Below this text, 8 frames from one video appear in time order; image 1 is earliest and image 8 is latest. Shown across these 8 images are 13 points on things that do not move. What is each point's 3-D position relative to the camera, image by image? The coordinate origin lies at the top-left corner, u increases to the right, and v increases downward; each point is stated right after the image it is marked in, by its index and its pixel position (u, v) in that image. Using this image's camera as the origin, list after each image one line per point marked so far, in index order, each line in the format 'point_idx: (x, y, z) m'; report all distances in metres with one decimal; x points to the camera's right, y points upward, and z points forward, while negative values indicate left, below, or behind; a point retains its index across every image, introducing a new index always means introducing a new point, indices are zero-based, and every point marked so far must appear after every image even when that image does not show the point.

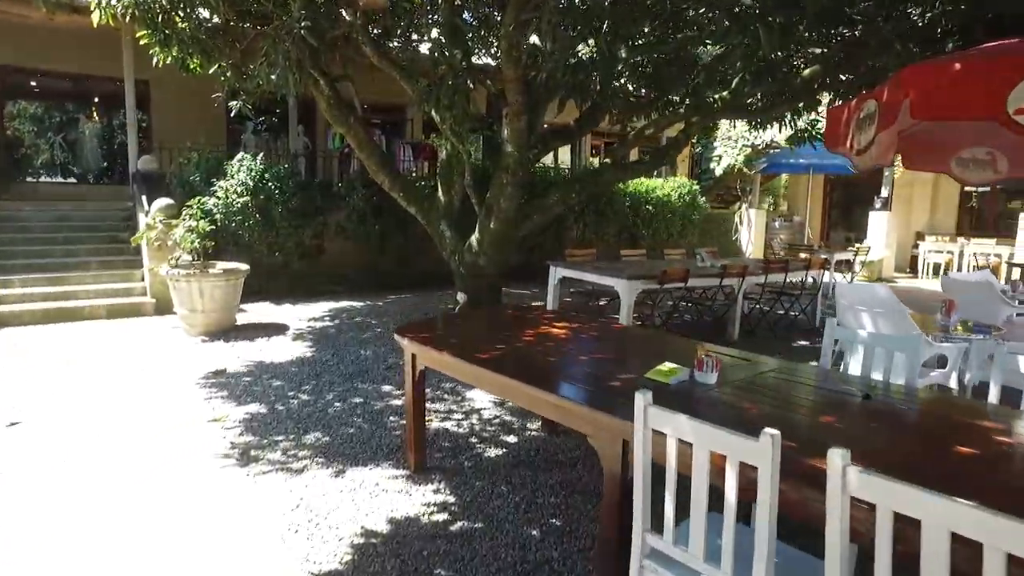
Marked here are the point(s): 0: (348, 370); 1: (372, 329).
0: (-1.3, -0.6, +5.1) m
1: (-1.4, -0.4, +6.7) m
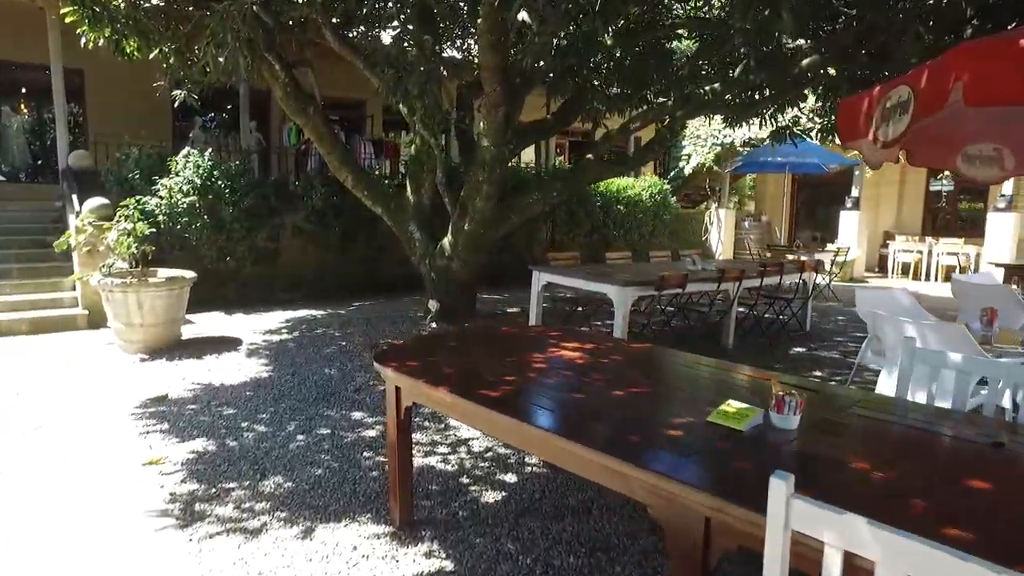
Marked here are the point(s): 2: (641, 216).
0: (-1.4, -0.7, +4.5) m
1: (-1.6, -0.5, +6.0) m
2: (+2.9, +1.6, +14.8) m
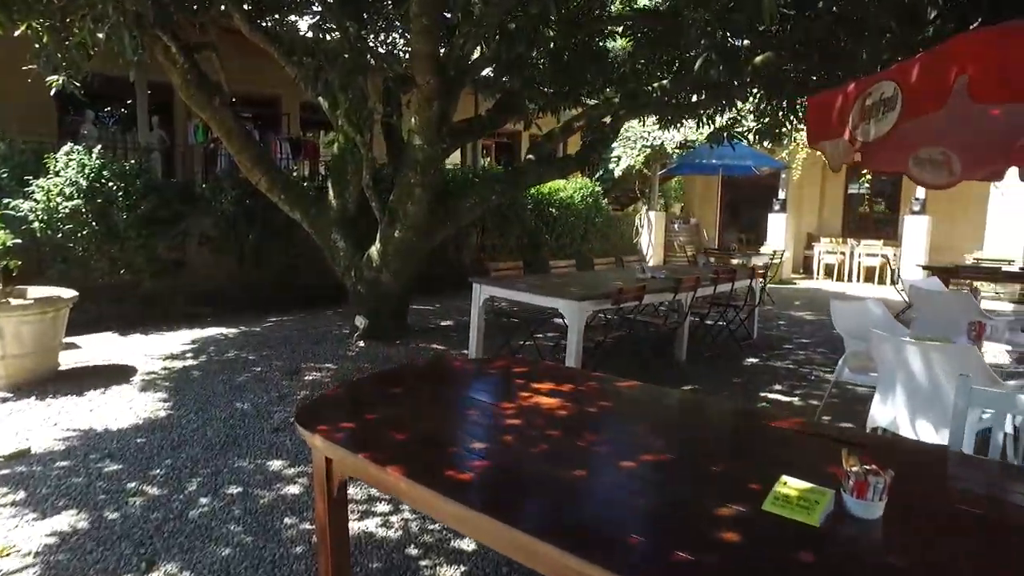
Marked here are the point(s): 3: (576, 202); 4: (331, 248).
0: (-1.7, -0.8, +3.8) m
1: (-2.1, -0.6, +5.2) m
2: (+1.3, +1.5, +14.5) m
3: (+1.4, +1.9, +14.6) m
4: (-1.8, +0.4, +6.5) m
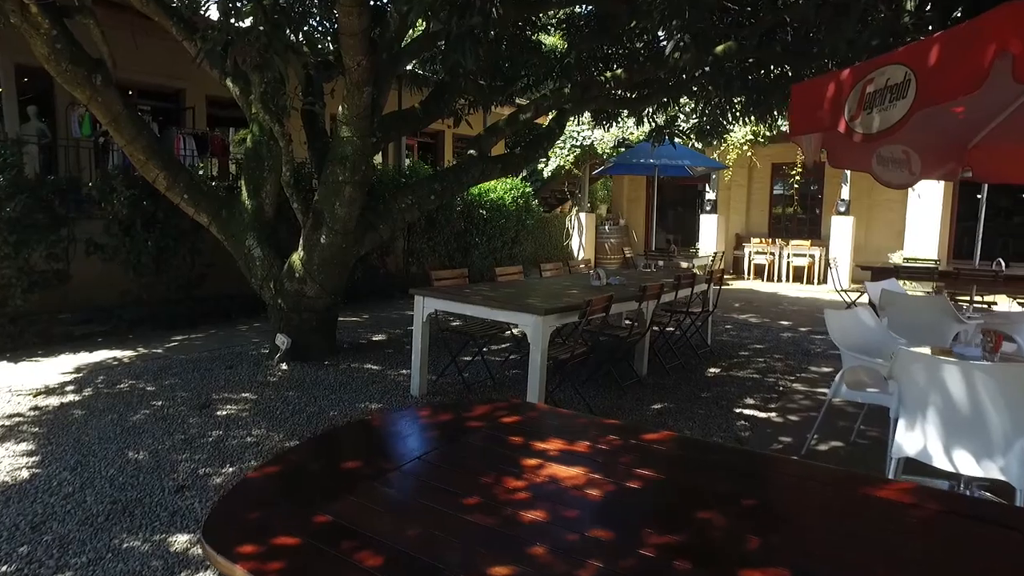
0: (-1.8, -0.9, +2.9) m
1: (-2.4, -0.7, +4.3) m
2: (-0.2, +1.4, +13.9) m
3: (-0.1, +1.8, +14.1) m
4: (-2.2, +0.3, +5.6) m
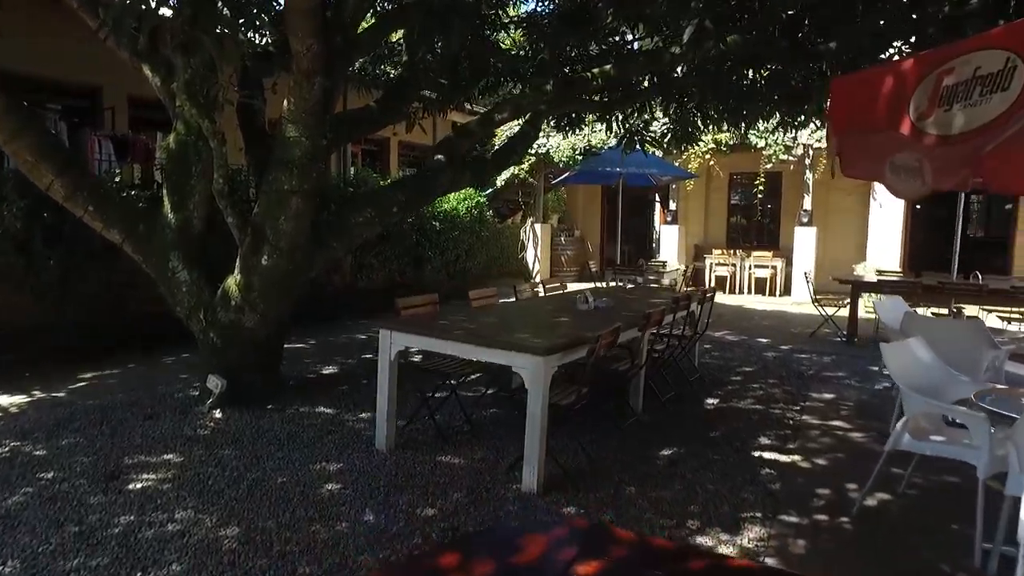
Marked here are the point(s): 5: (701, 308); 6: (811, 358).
0: (-1.7, -1.1, +2.0) m
1: (-2.4, -0.9, +3.4) m
2: (-1.0, +1.1, +13.2) m
3: (-1.0, +1.5, +13.3) m
4: (-2.4, 0.0, +4.6) m
5: (+1.8, -0.2, +6.2) m
6: (+3.4, -0.8, +7.4) m
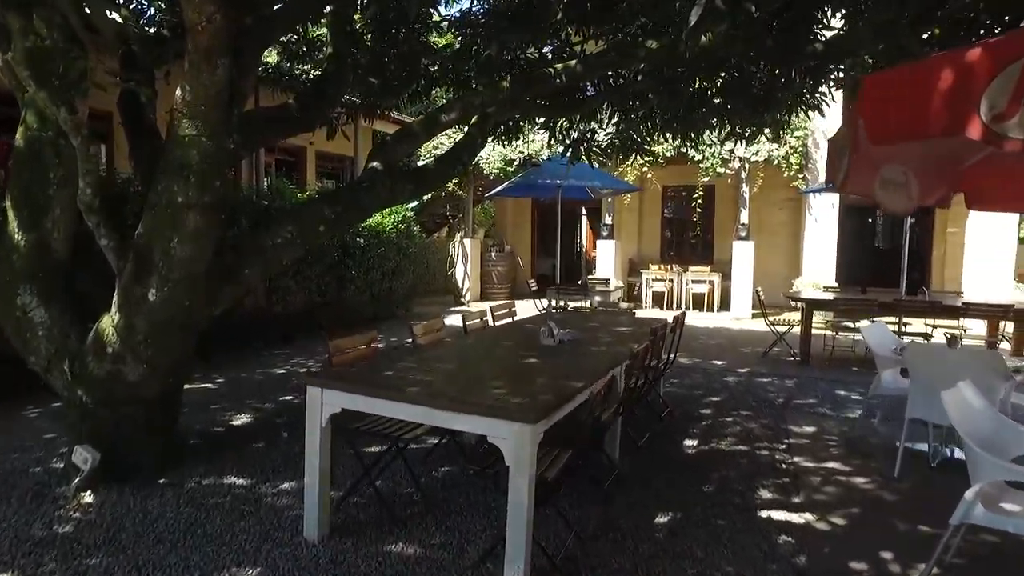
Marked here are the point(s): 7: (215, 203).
0: (-1.6, -1.3, +1.0) m
1: (-2.5, -1.1, +2.3) m
2: (-2.3, +0.7, +12.2) m
3: (-2.3, +1.1, +12.3) m
4: (-2.6, -0.2, +3.6) m
5: (+1.4, -0.4, +5.6) m
6: (+2.8, -1.0, +7.0) m
7: (-1.5, +0.4, +3.4) m
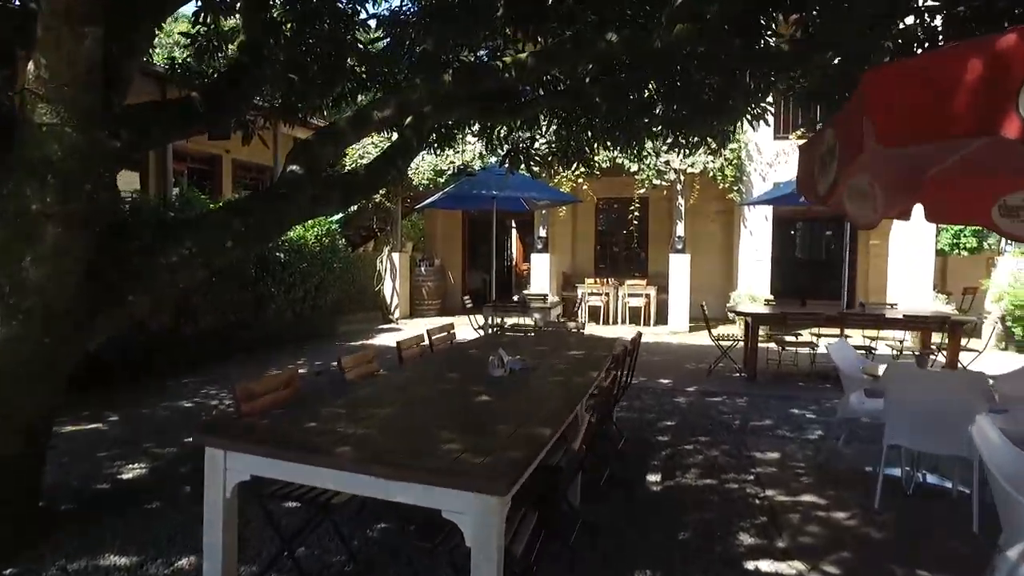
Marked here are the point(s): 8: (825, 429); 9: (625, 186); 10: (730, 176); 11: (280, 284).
0: (-1.5, -1.4, +0.2) m
1: (-2.5, -1.3, +1.4) m
2: (-3.5, +0.4, +11.3) m
3: (-3.5, +0.8, +11.5) m
4: (-2.8, -0.3, +2.7) m
5: (+0.9, -0.6, +5.2) m
6: (+2.2, -1.2, +6.7) m
7: (-1.7, +0.3, +2.7) m
8: (+2.7, -1.2, +5.6) m
9: (+2.3, +2.1, +13.7) m
10: (+3.7, +1.9, +11.3) m
11: (-3.7, +0.1, +10.7) m
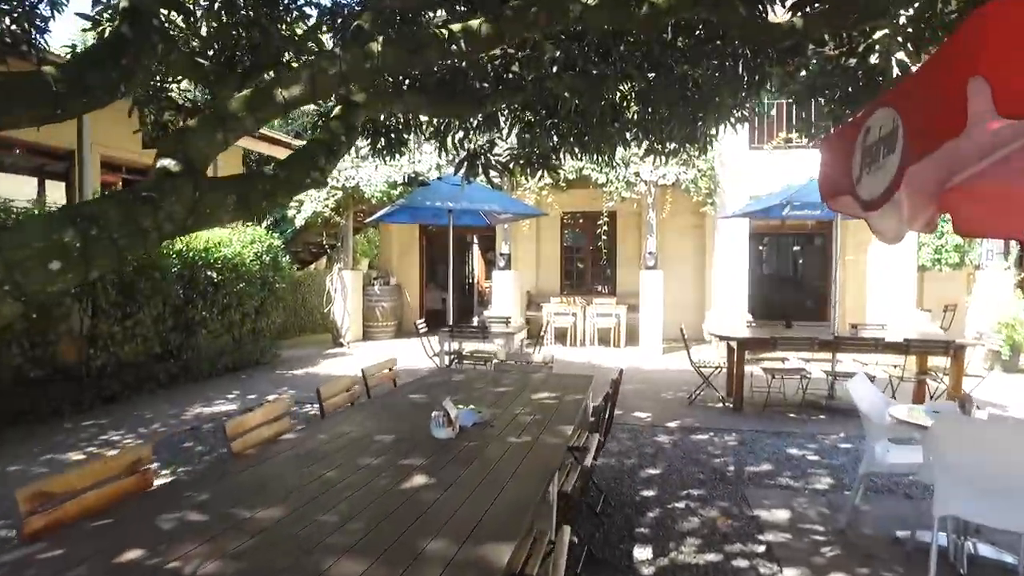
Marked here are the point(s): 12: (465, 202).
0: (-1.6, -1.4, -0.8) m
1: (-2.6, -1.4, +0.3) m
2: (-4.1, 0.0, +10.2) m
3: (-4.1, +0.4, +10.4) m
4: (-3.0, -0.5, +1.6) m
5: (+0.6, -0.7, +4.3) m
6: (+1.8, -1.4, +5.9) m
7: (-1.9, +0.2, +1.7) m
8: (+2.3, -1.4, +4.8) m
9: (+1.5, +1.7, +12.9) m
10: (+3.1, +1.6, +10.6) m
11: (-4.3, -0.3, +9.5) m
12: (-0.5, +1.1, +8.4) m
